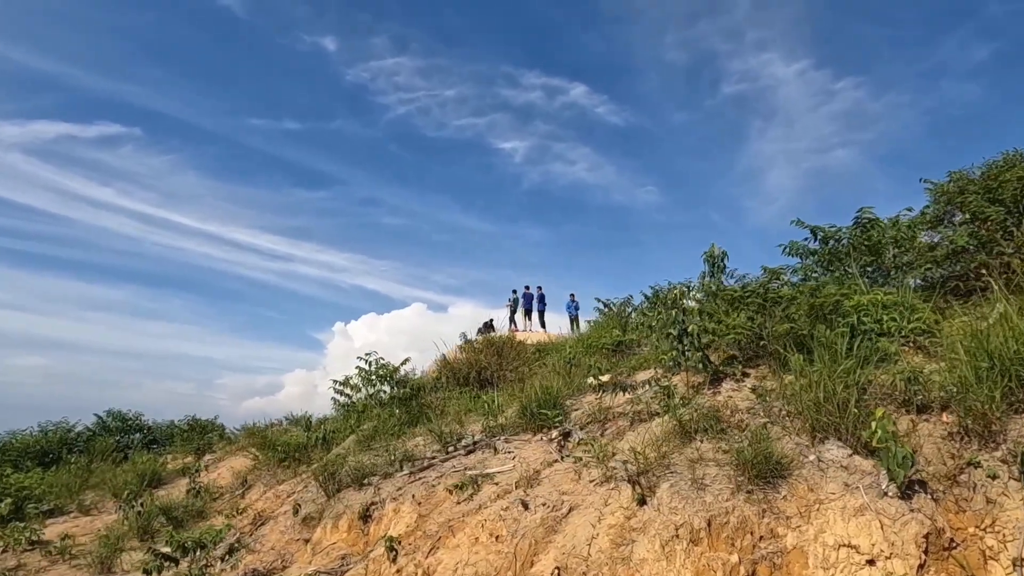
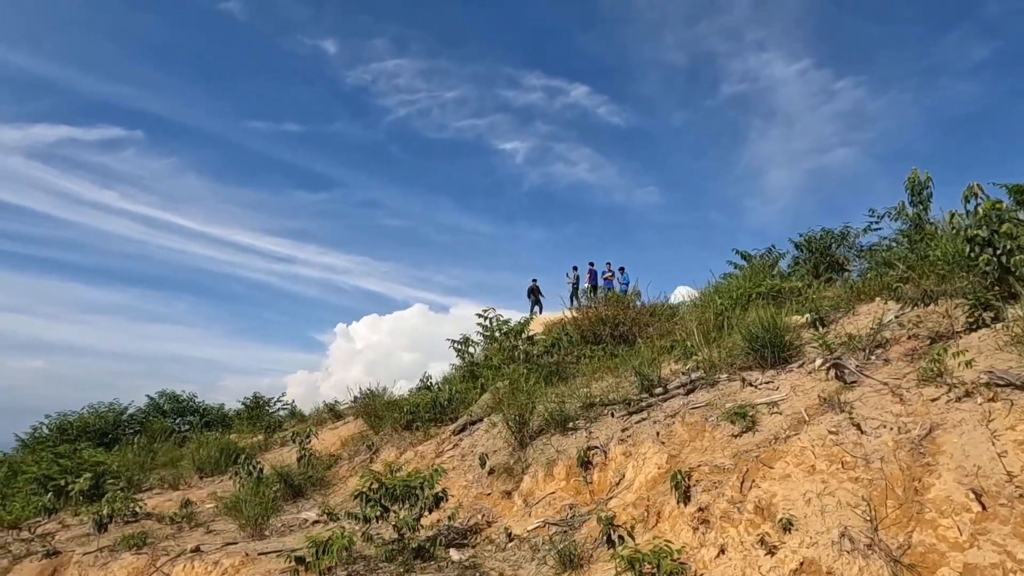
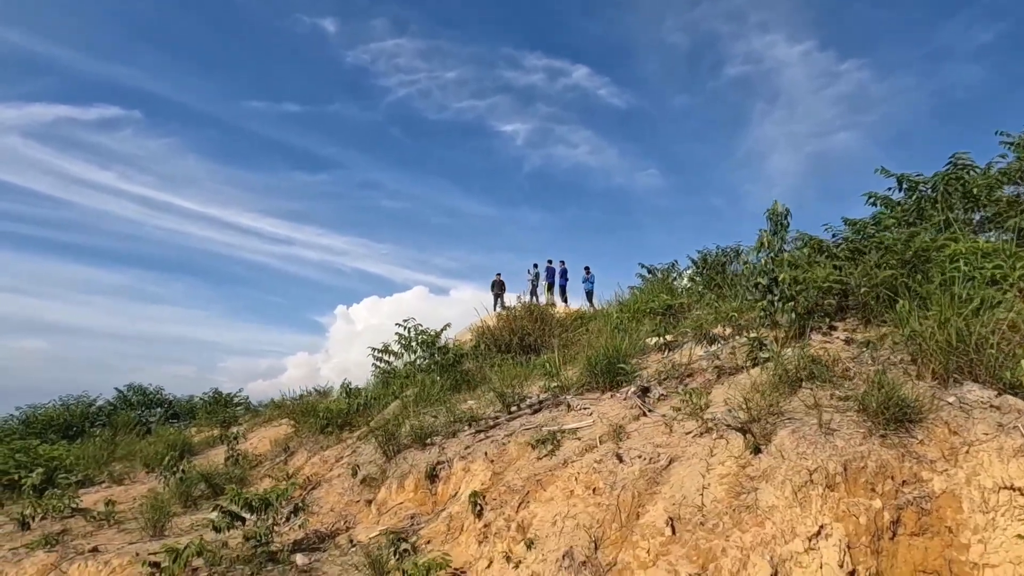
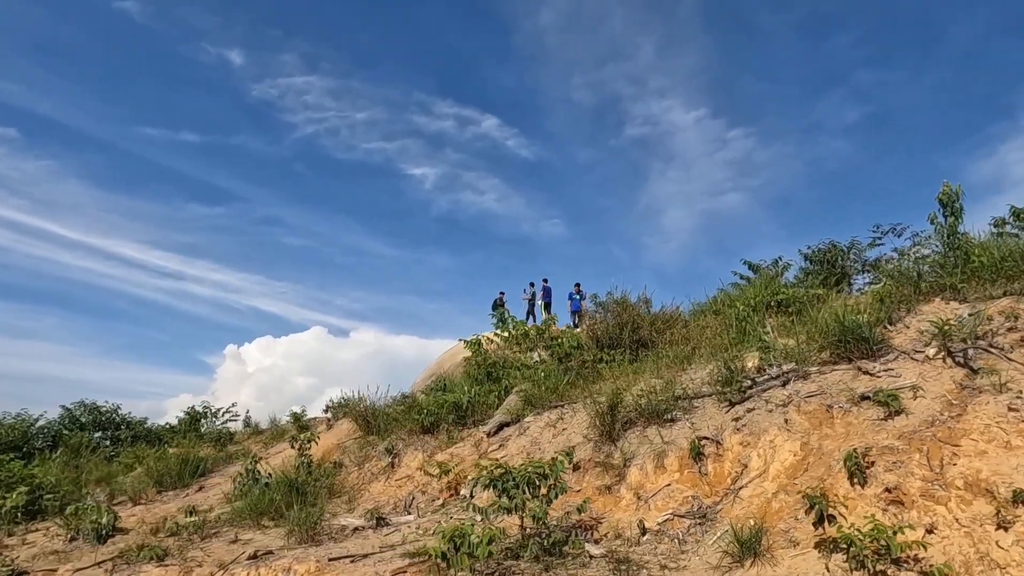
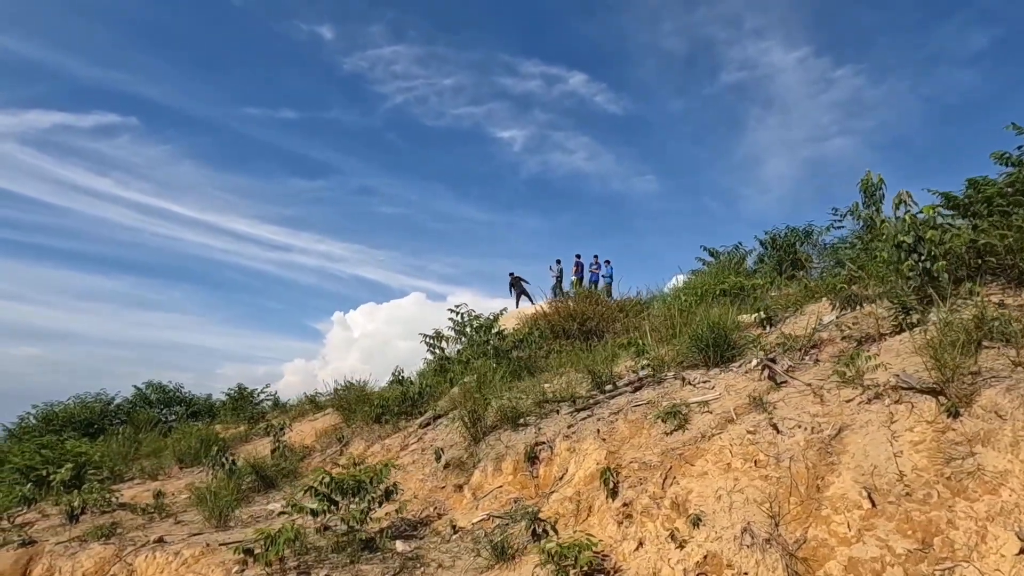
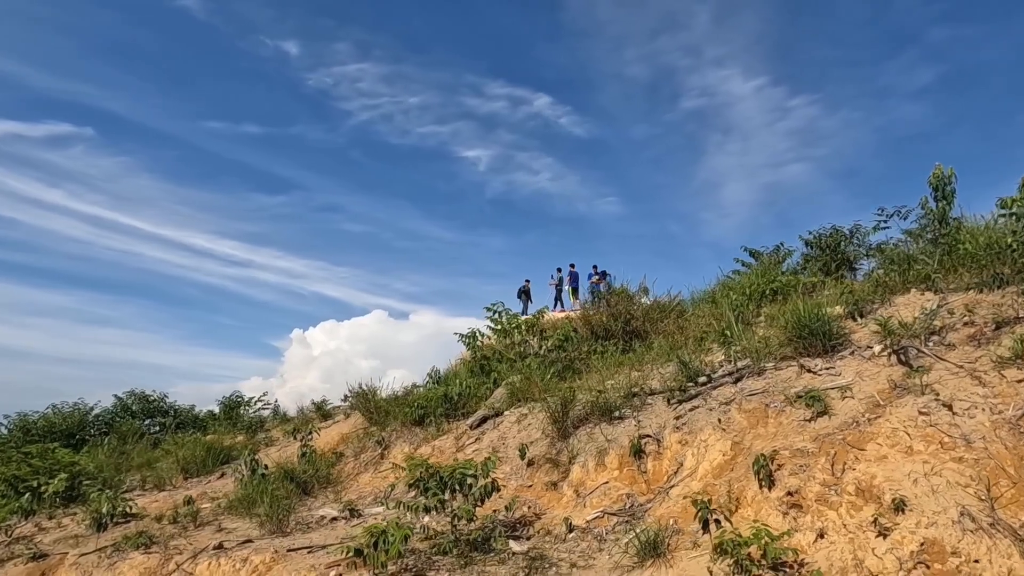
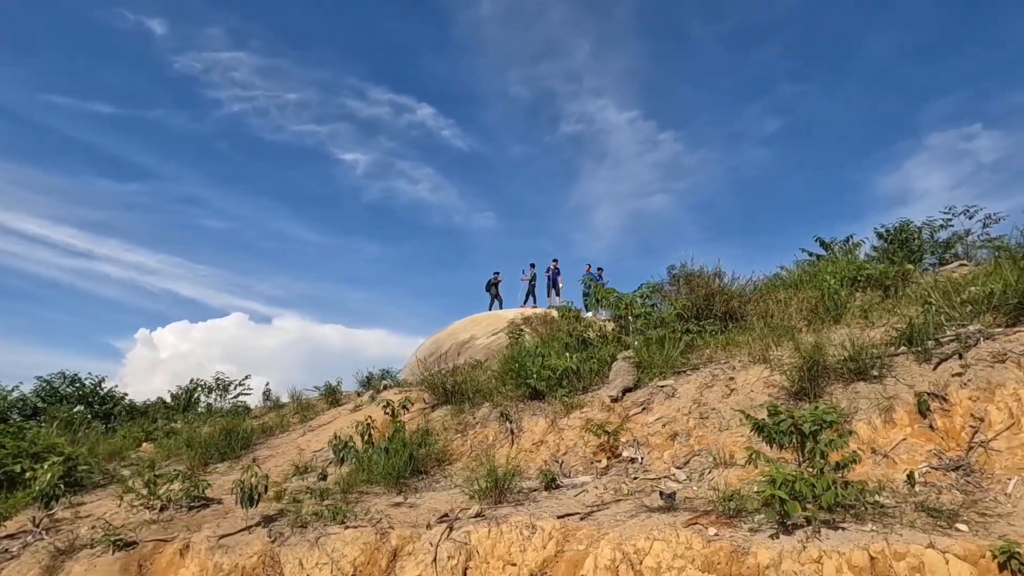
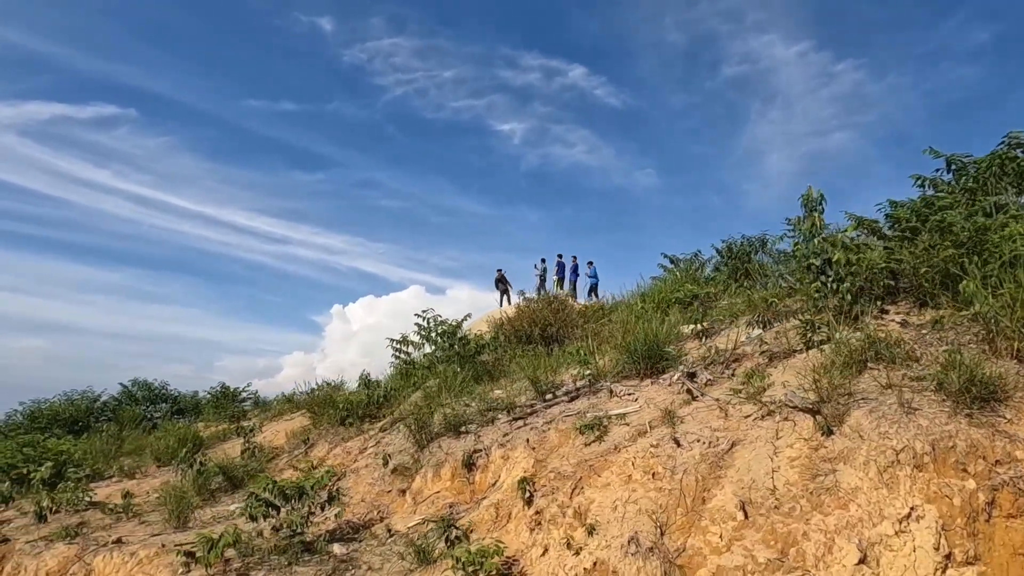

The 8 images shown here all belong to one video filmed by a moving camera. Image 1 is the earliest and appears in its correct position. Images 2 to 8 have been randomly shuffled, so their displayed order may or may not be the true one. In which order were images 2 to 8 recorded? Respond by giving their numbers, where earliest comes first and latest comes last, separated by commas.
3, 8, 5, 2, 6, 4, 7
